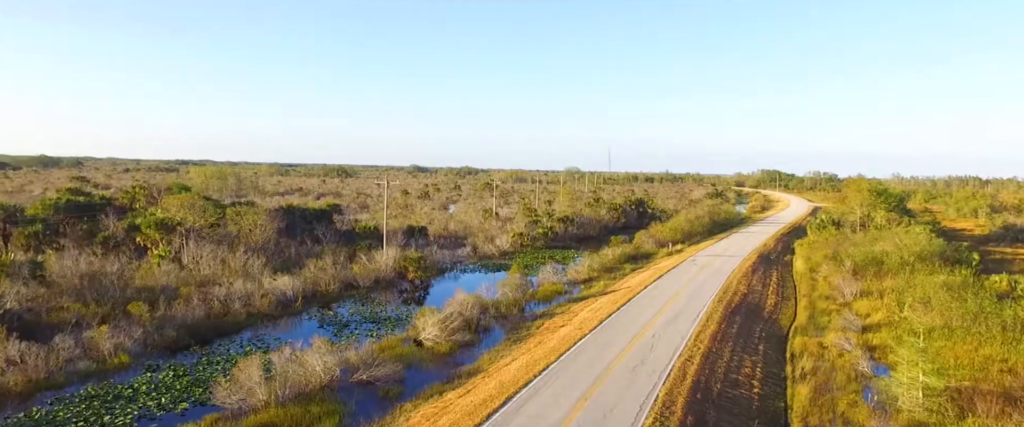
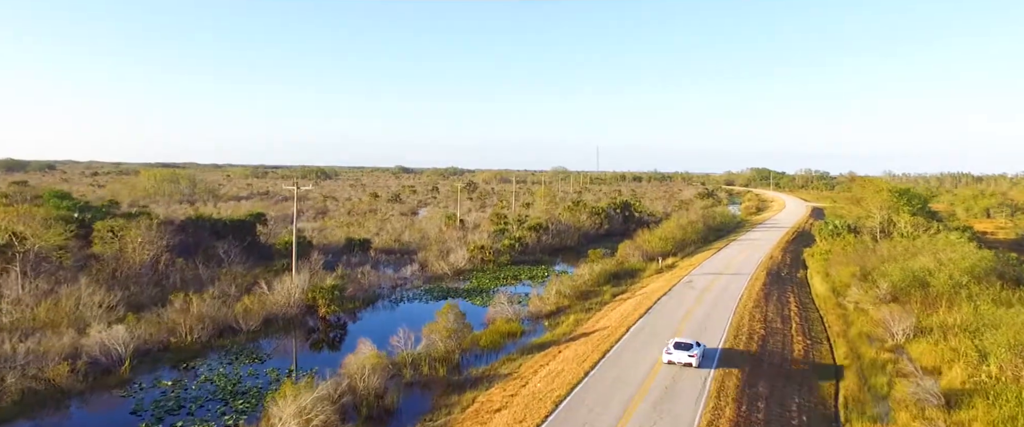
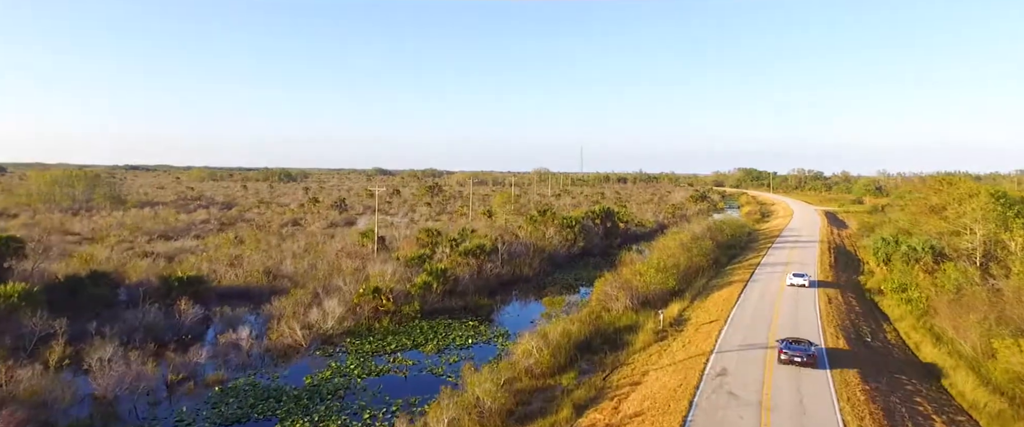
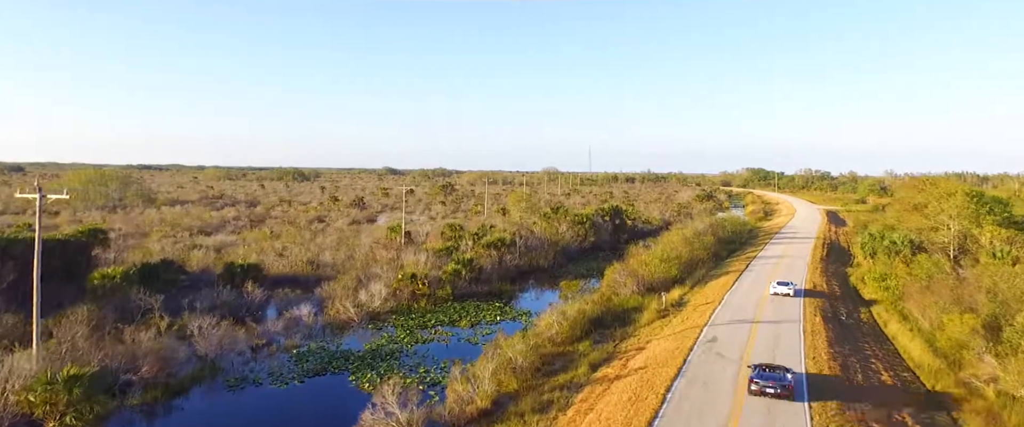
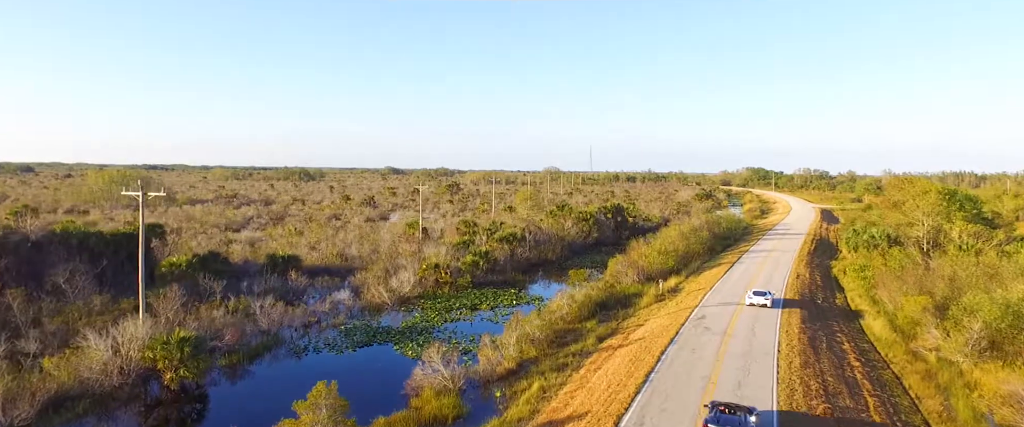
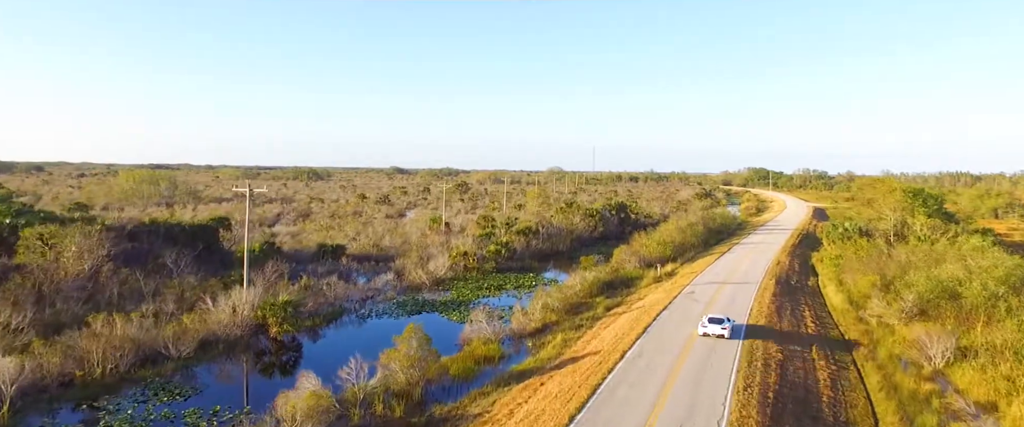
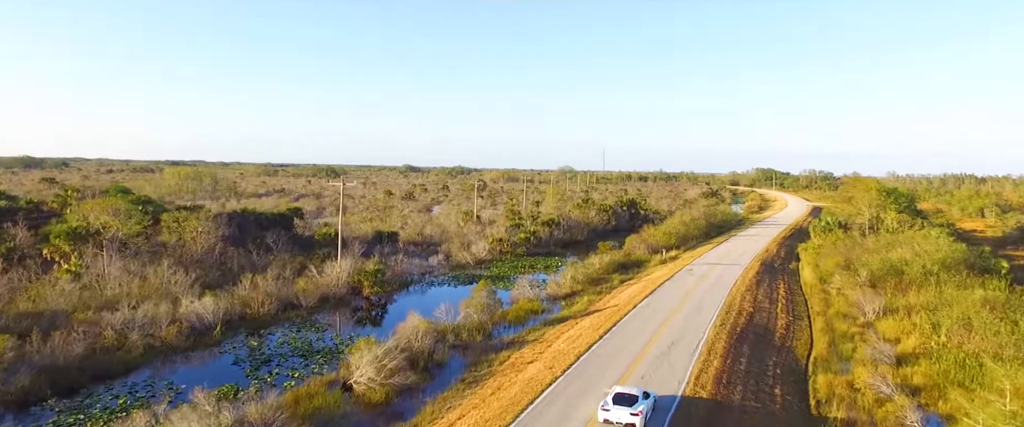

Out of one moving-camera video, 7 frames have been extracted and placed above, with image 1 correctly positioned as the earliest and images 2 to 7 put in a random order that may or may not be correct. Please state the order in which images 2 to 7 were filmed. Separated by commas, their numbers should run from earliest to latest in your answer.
7, 2, 6, 5, 4, 3
